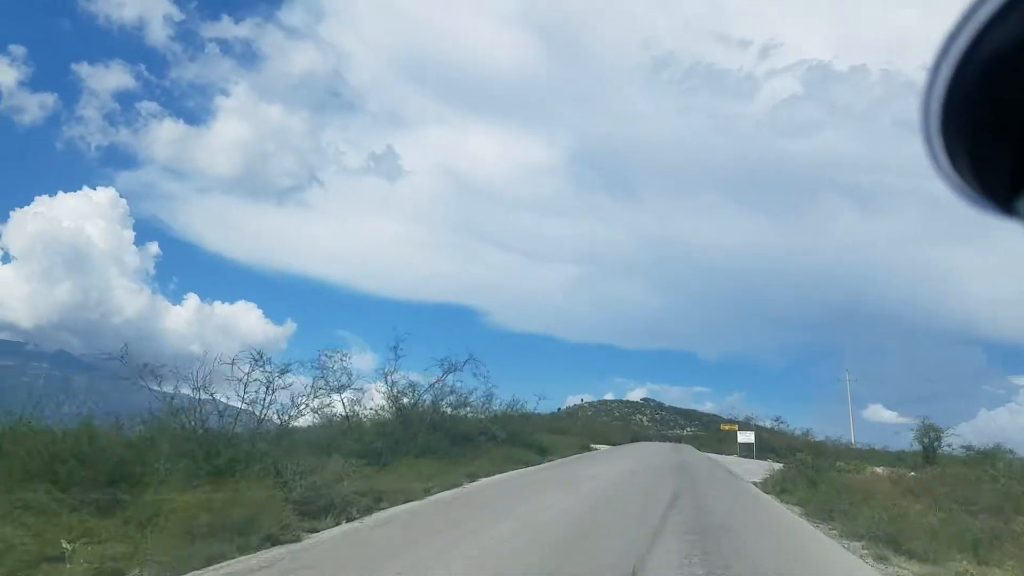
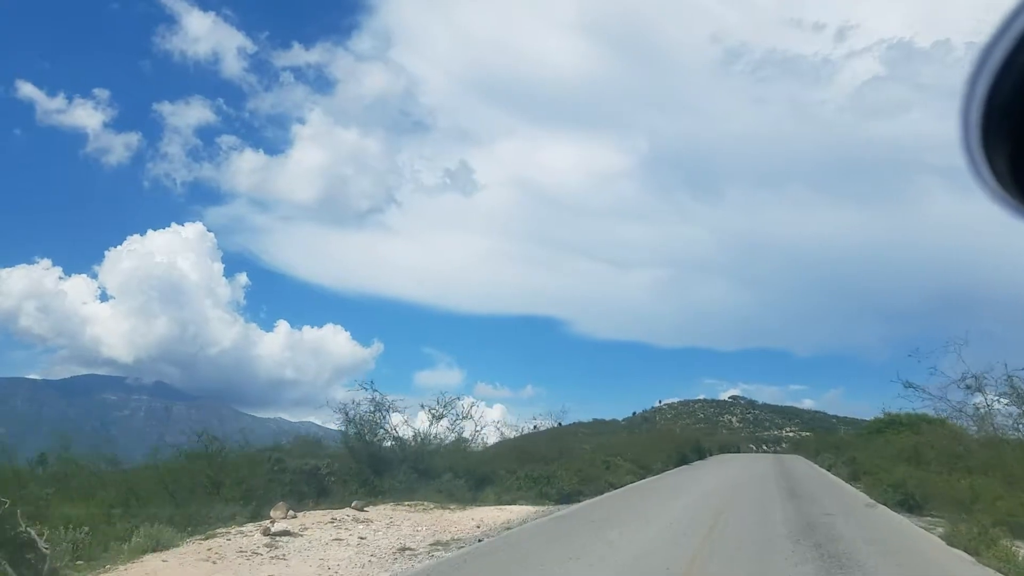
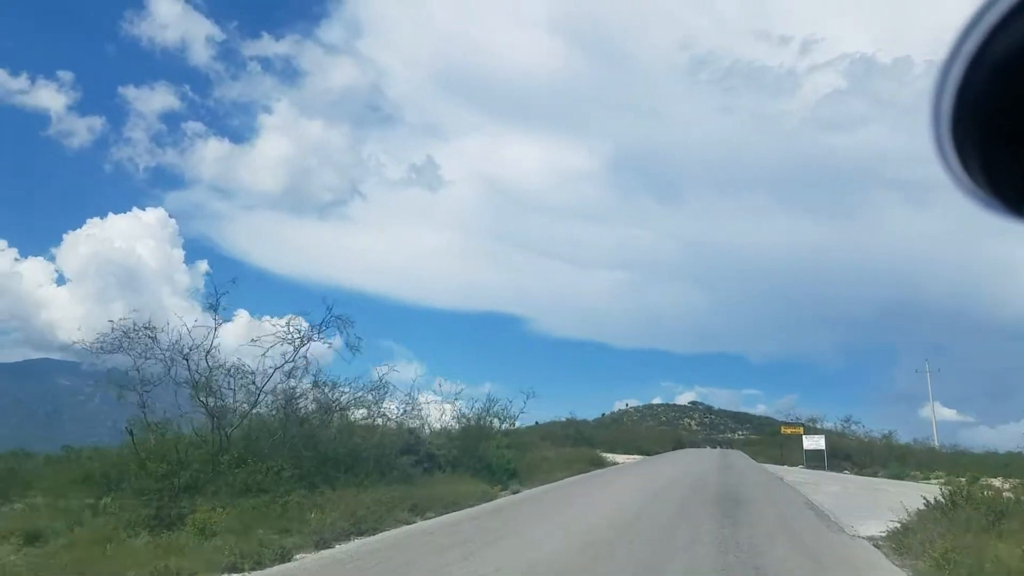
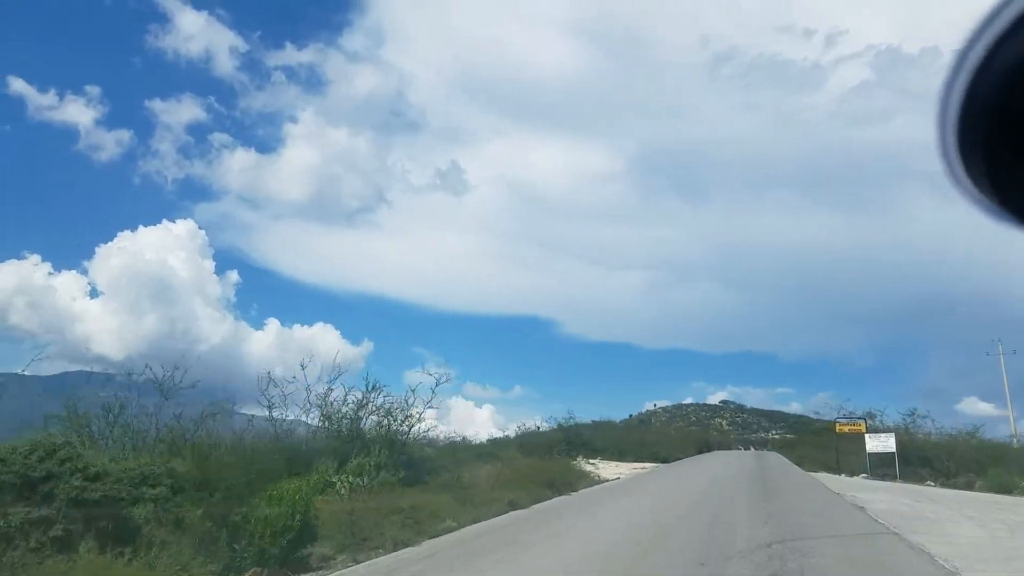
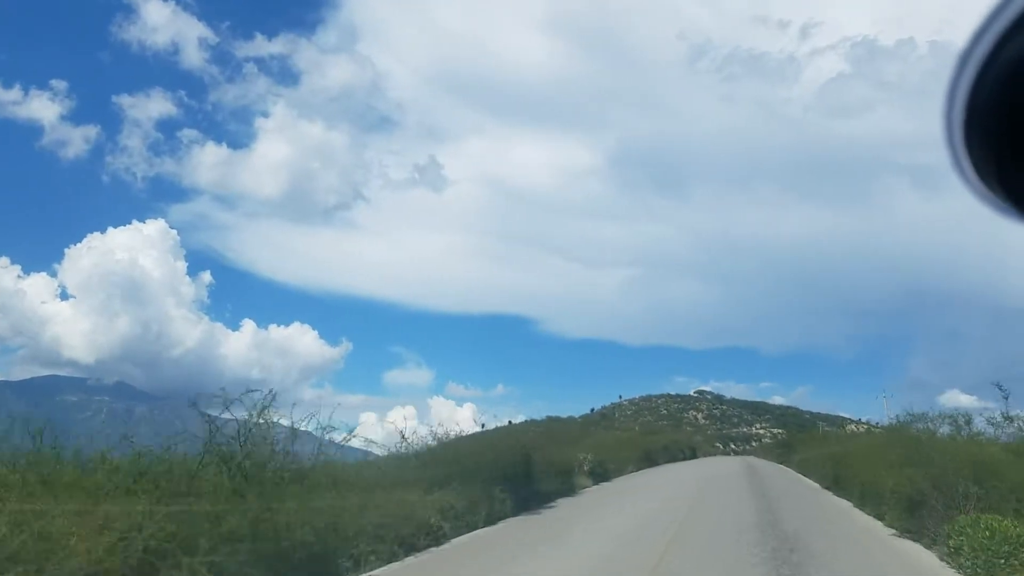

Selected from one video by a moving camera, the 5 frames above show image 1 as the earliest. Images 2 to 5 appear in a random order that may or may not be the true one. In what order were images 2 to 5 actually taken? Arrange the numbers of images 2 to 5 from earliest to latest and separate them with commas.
3, 4, 2, 5
